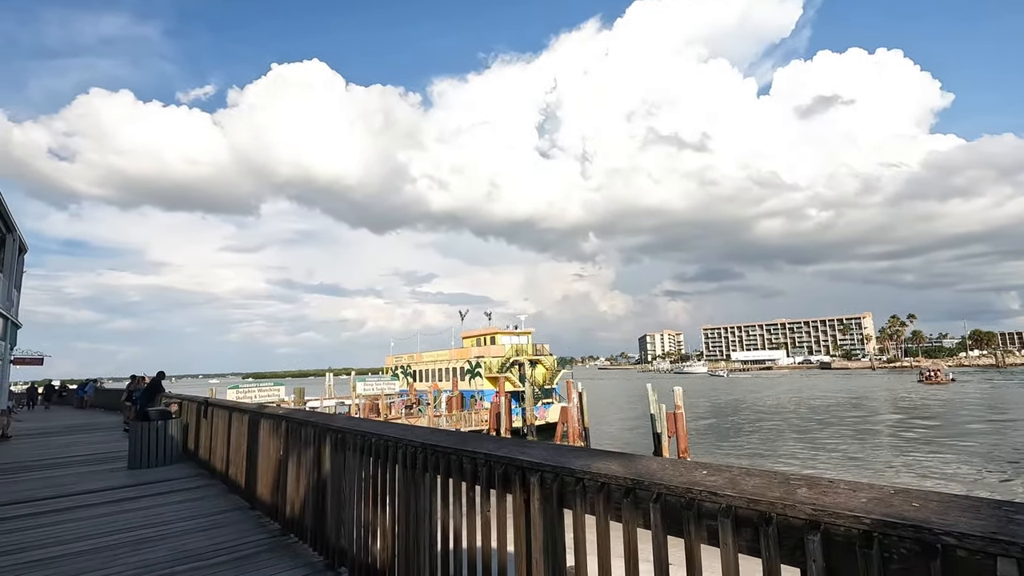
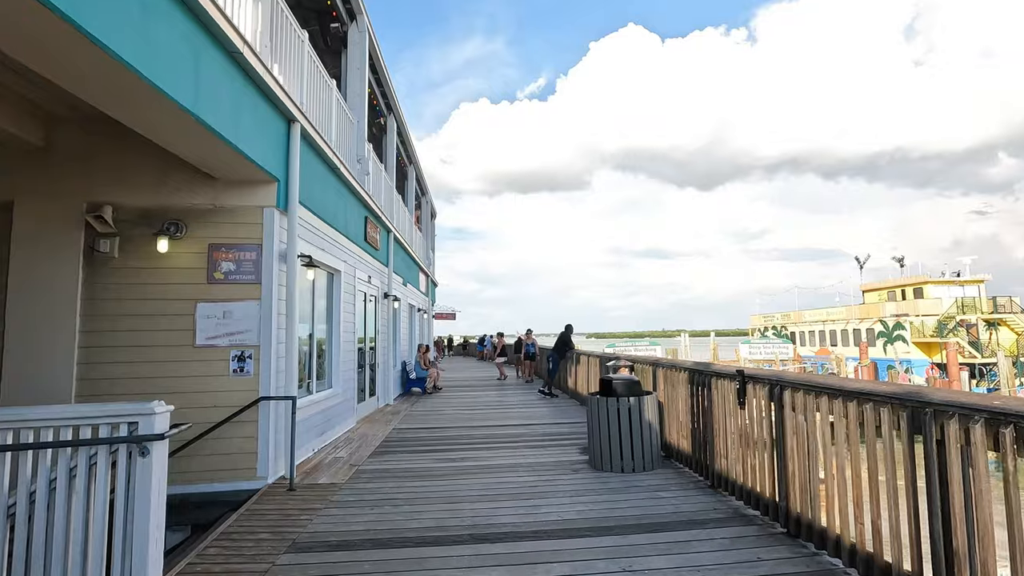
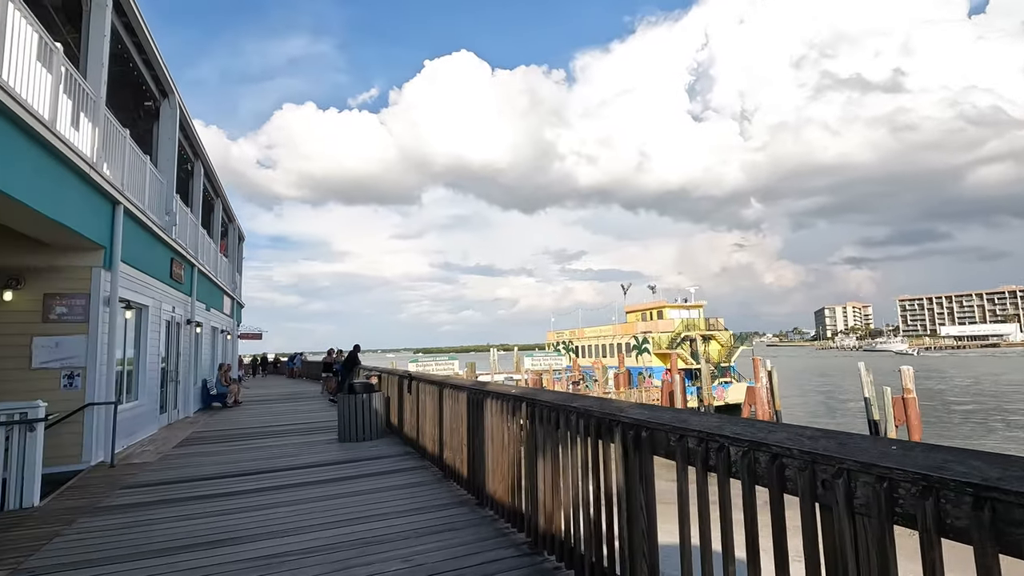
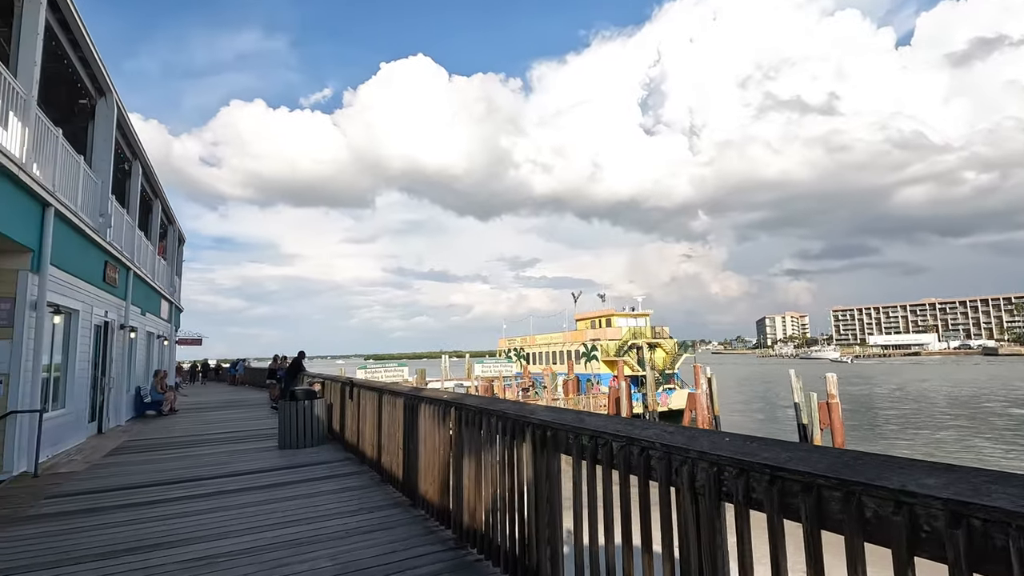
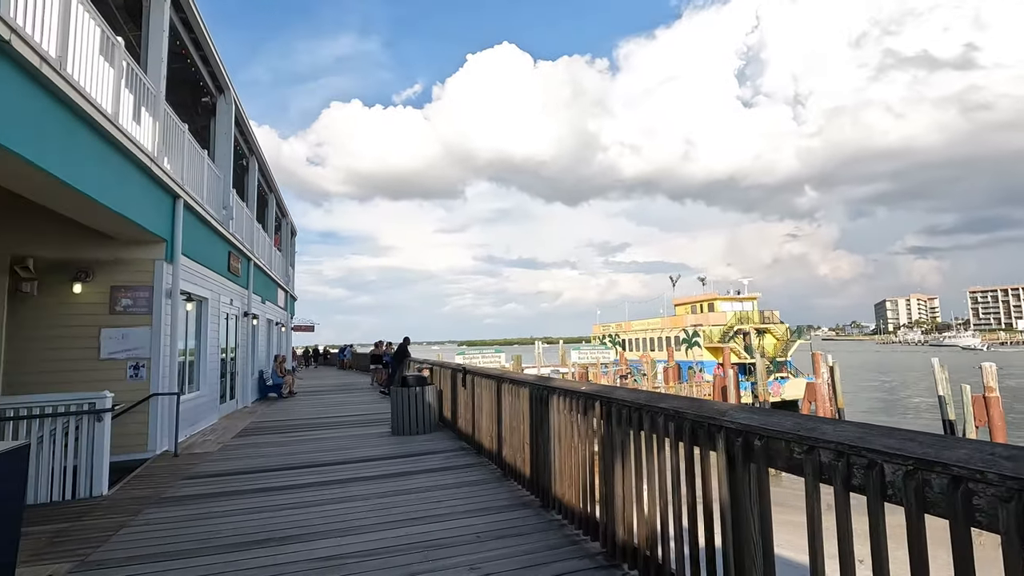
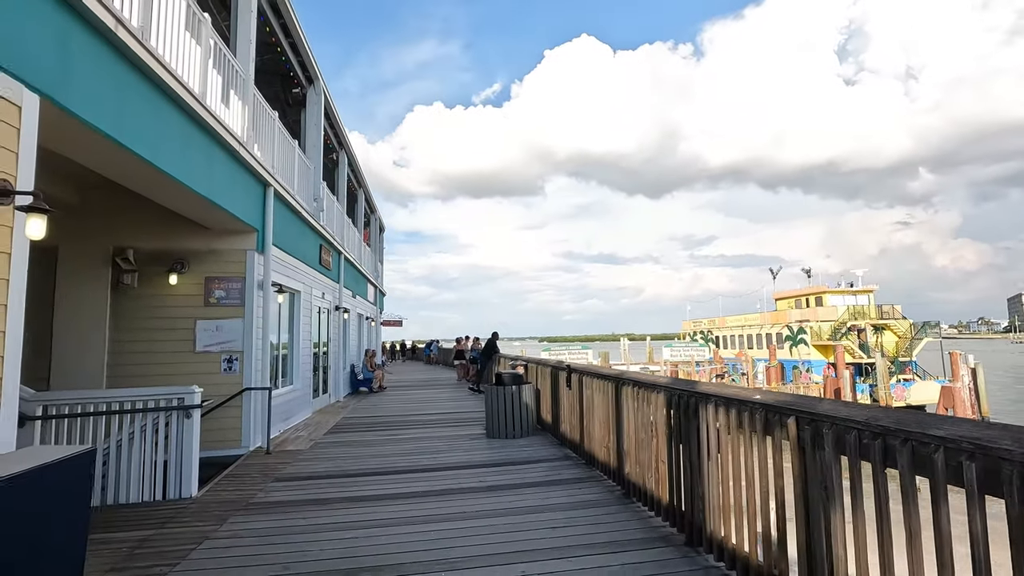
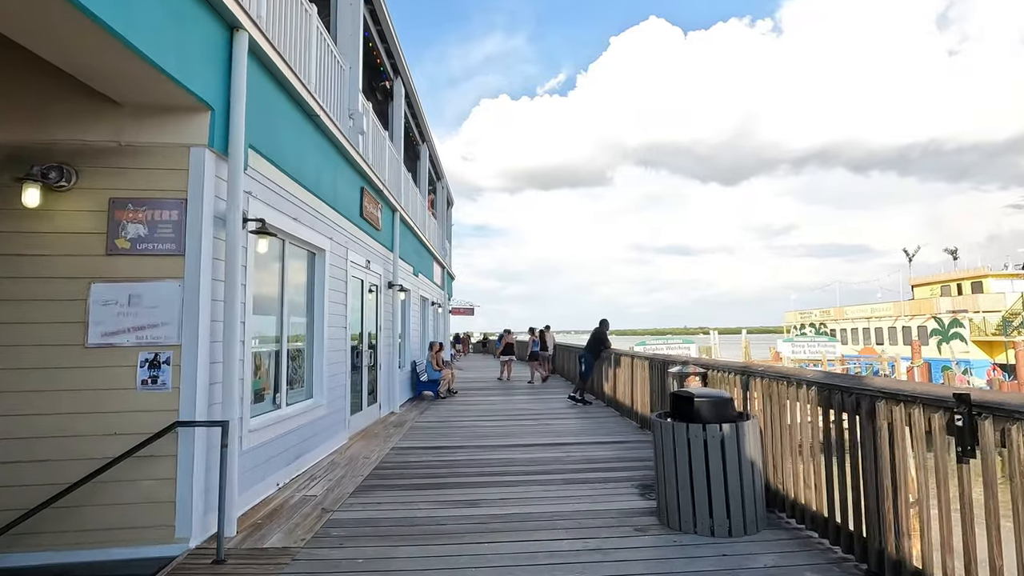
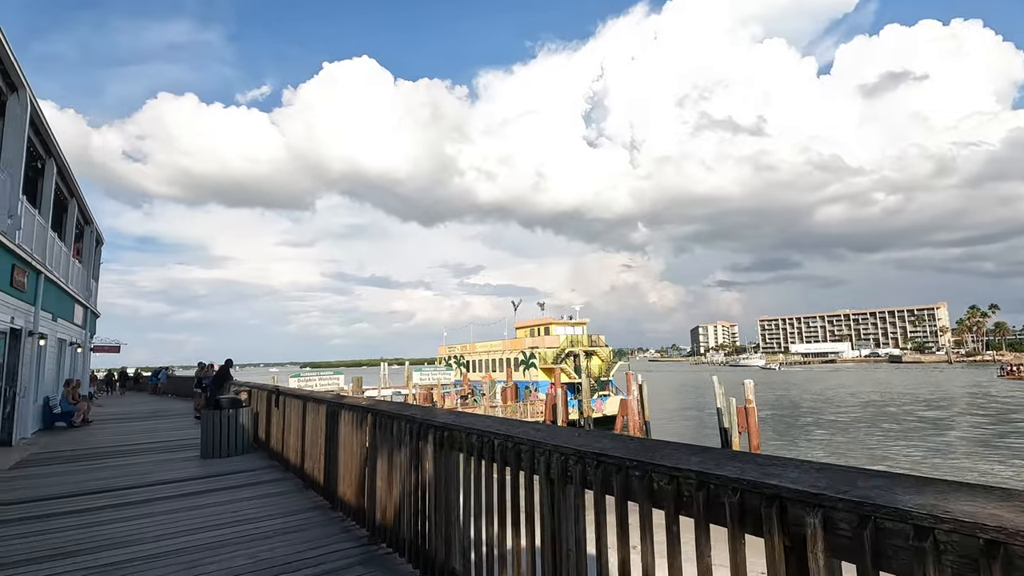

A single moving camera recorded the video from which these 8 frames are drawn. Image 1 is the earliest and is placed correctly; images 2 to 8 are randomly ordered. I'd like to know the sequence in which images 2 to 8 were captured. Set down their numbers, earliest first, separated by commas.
8, 4, 3, 5, 6, 2, 7
